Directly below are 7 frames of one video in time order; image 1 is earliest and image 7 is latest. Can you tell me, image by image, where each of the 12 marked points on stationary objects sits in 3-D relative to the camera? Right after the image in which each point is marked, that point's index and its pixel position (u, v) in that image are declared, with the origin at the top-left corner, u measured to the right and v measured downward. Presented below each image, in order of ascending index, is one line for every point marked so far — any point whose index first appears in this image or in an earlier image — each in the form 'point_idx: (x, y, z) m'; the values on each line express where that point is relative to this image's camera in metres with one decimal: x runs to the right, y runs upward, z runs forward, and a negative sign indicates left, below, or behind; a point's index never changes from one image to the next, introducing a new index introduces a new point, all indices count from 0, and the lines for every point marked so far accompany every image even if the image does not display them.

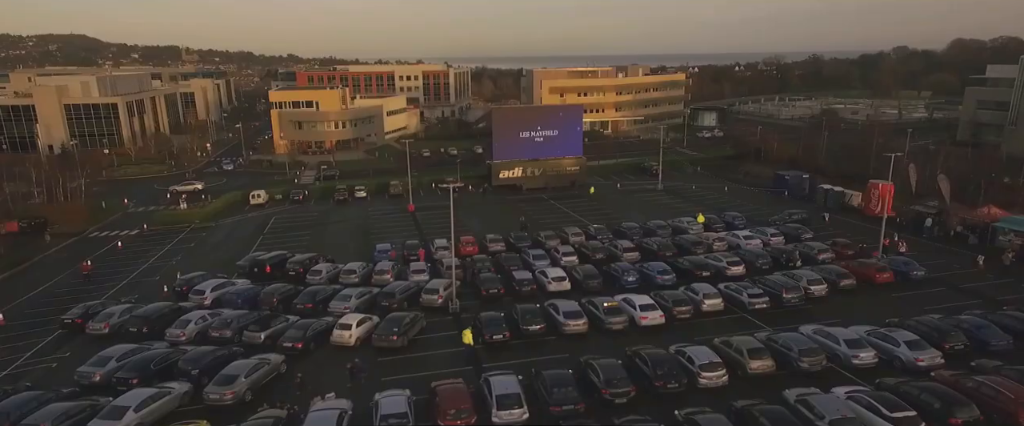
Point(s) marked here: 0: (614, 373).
0: (+3.3, -4.9, +19.5) m
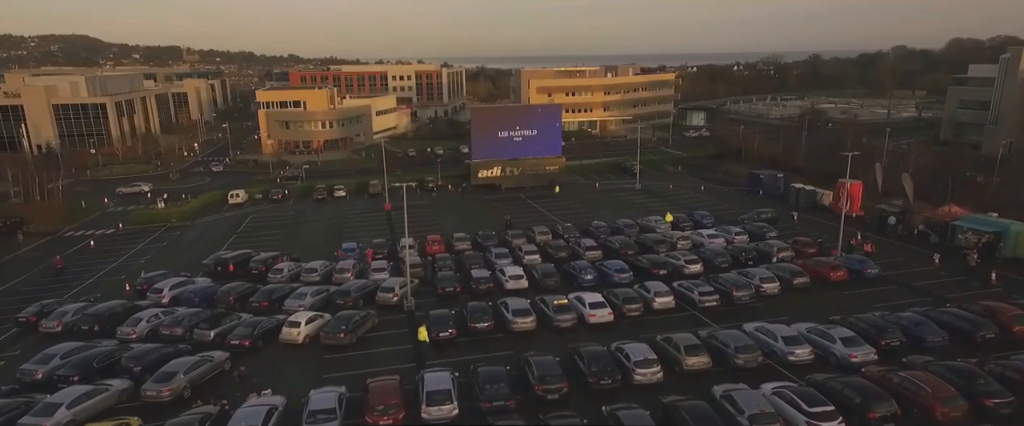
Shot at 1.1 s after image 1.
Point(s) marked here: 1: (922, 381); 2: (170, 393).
0: (+1.2, -4.8, +19.7) m
1: (+11.8, -4.8, +18.0) m
2: (-10.7, -5.6, +19.9) m
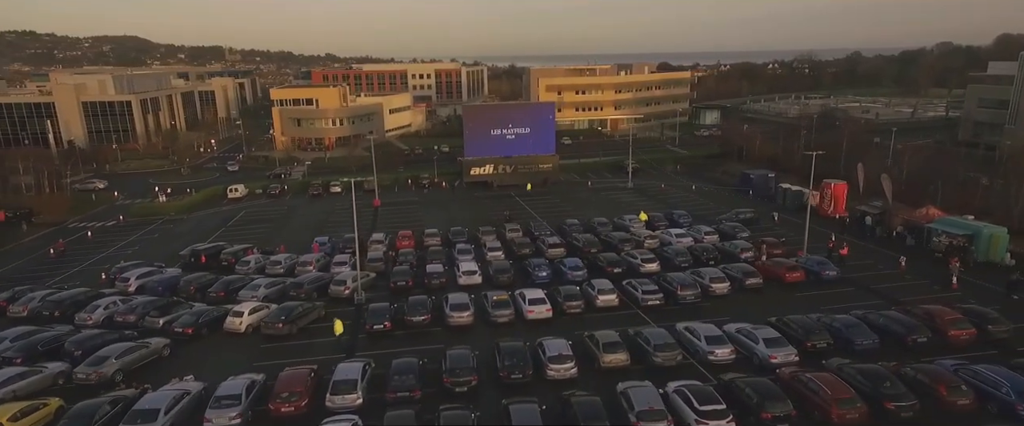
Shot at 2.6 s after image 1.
0: (-1.6, -4.7, +20.0) m
1: (+8.8, -4.7, +17.8) m
2: (-13.5, -5.3, +20.8) m
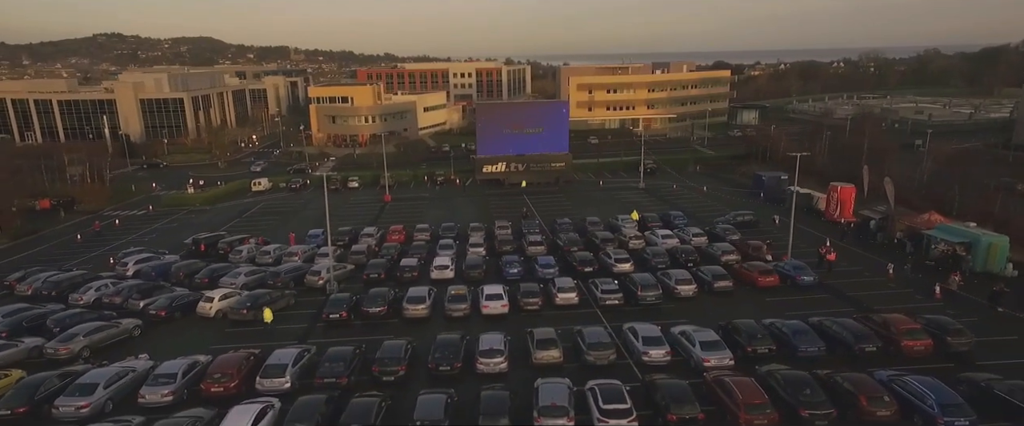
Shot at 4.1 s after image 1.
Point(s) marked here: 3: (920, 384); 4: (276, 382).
0: (-3.9, -4.5, +20.5) m
1: (+6.3, -4.8, +17.4) m
2: (-15.7, -4.9, +22.4) m
3: (+10.9, -4.5, +17.0) m
4: (-7.2, -5.1, +19.4) m
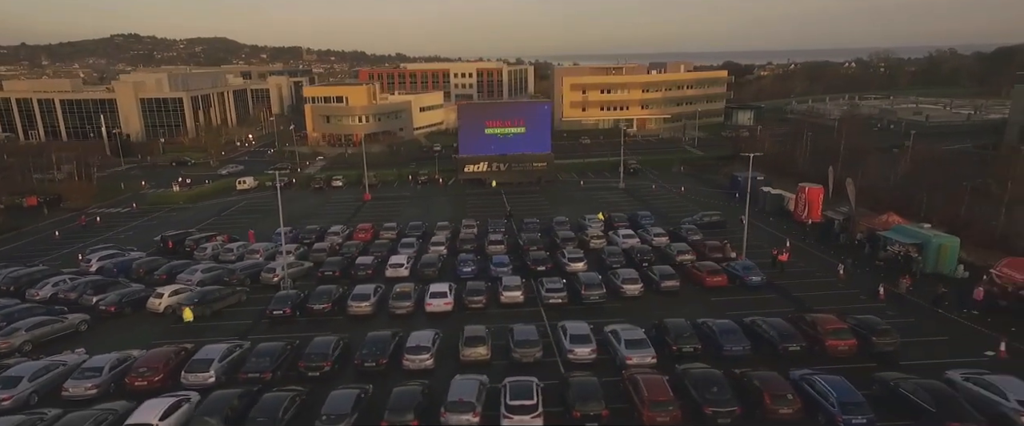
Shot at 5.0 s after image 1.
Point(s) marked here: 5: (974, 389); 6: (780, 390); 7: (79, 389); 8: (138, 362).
0: (-6.4, -4.4, +20.8) m
1: (+3.7, -4.7, +17.4) m
2: (-18.1, -4.8, +22.8) m
3: (+8.4, -4.5, +17.0) m
4: (-9.7, -5.0, +19.7) m
5: (+12.1, -4.5, +16.5) m
6: (+7.1, -4.7, +16.9) m
7: (-12.9, -5.2, +19.0) m
8: (-11.8, -4.7, +20.1) m
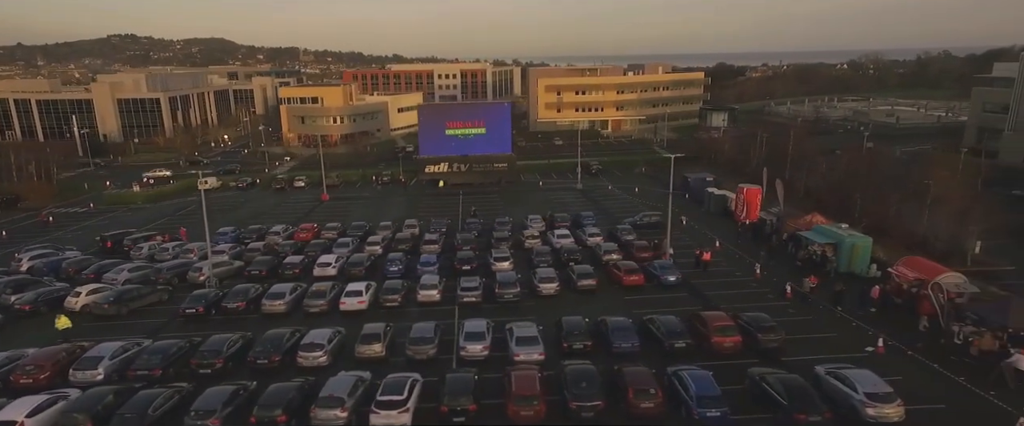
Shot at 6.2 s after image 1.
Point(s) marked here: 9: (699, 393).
0: (-10.0, -4.4, +20.9) m
1: (+0.2, -4.7, +17.7) m
2: (-21.7, -4.7, +23.0) m
3: (+4.8, -4.5, +17.2) m
4: (-13.2, -5.0, +19.9) m
5: (+8.5, -4.5, +16.8) m
6: (+3.6, -4.6, +17.1) m
7: (-16.5, -5.2, +19.2) m
8: (-15.4, -4.6, +20.3) m
9: (+4.9, -4.7, +16.6) m
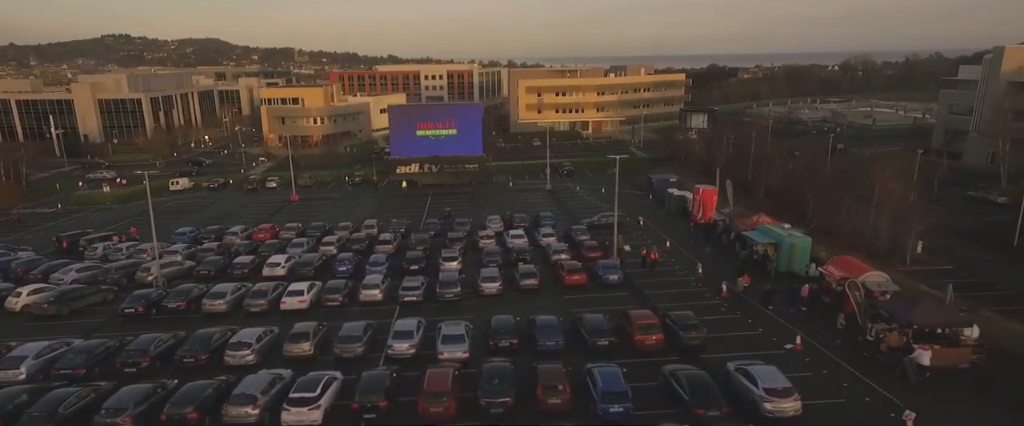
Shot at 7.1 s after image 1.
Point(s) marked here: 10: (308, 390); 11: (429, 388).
0: (-12.5, -4.3, +21.0) m
1: (-2.3, -4.7, +17.8) m
2: (-24.2, -4.7, +23.0) m
3: (+2.3, -4.5, +17.4) m
4: (-15.7, -5.0, +20.0) m
5: (+6.0, -4.4, +17.0) m
6: (+1.1, -4.6, +17.3) m
7: (-19.0, -5.2, +19.3) m
8: (-17.9, -4.6, +20.4) m
9: (+2.4, -4.7, +16.8) m
10: (-5.6, -4.9, +17.8) m
11: (-2.3, -4.8, +17.4) m
